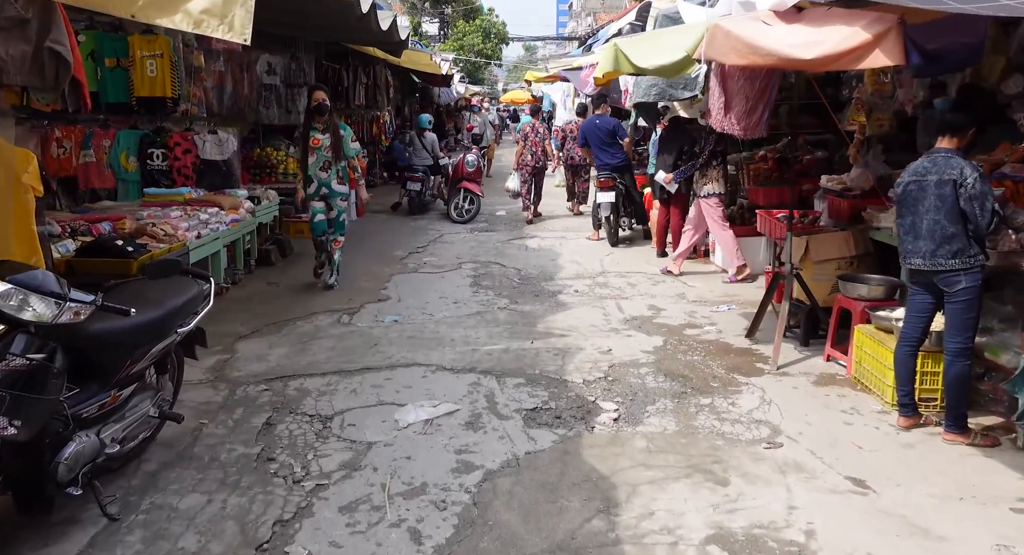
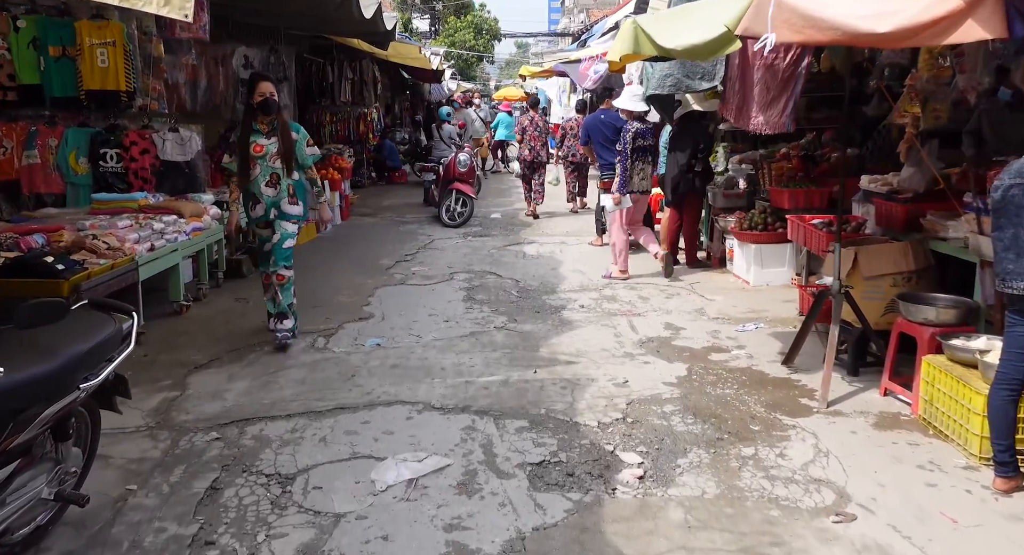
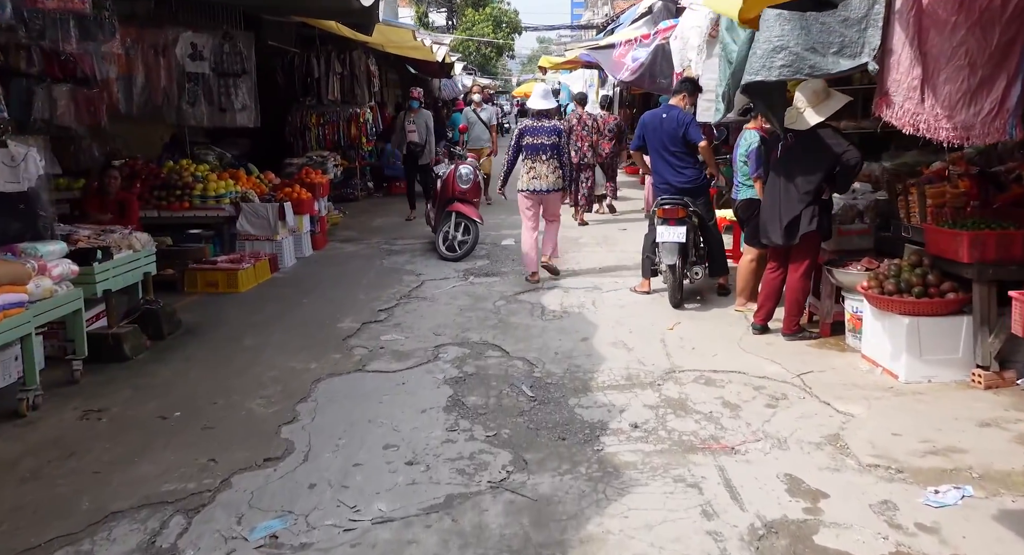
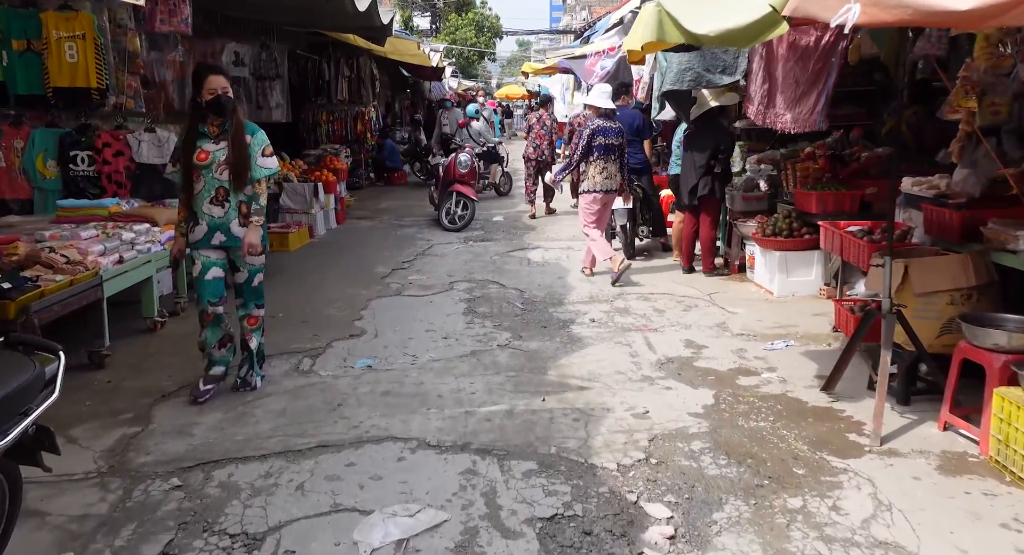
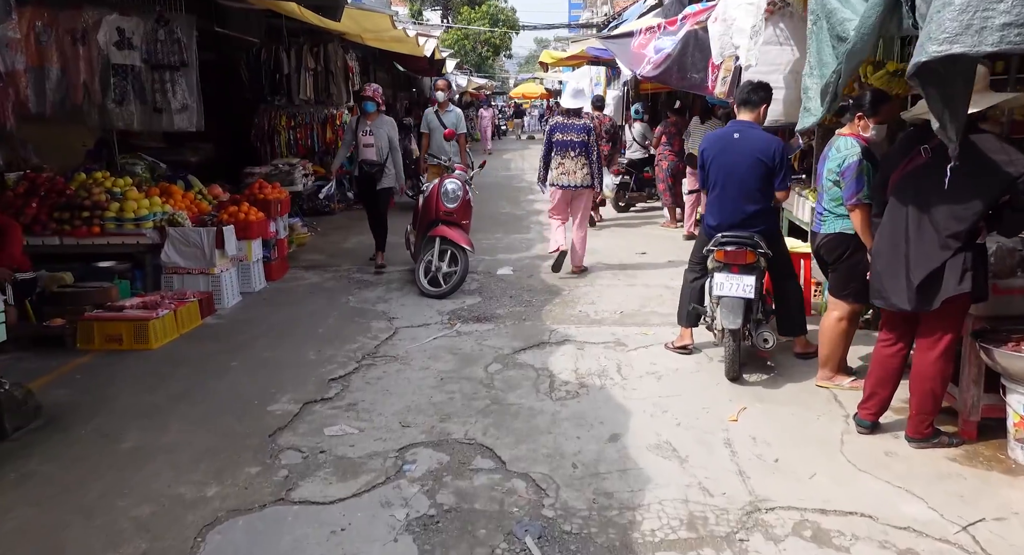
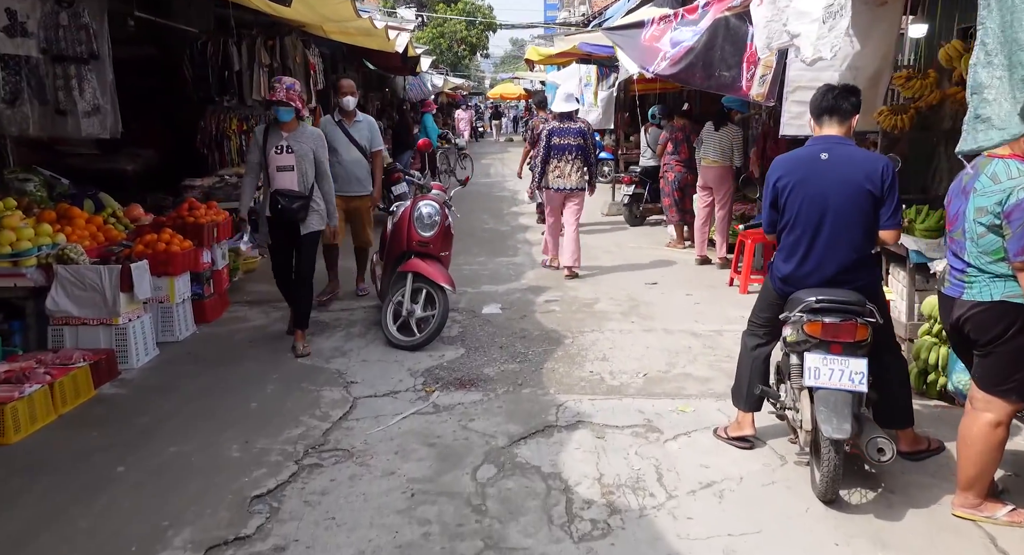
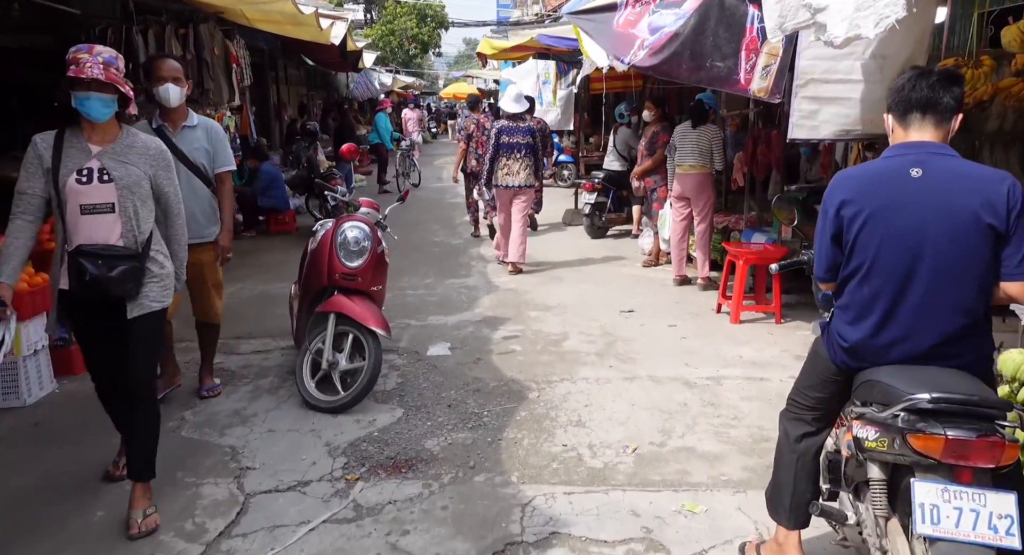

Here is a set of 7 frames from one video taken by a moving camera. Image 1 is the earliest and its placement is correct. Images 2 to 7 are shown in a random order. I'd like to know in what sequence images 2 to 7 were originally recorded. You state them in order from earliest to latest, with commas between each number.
2, 4, 3, 5, 6, 7
